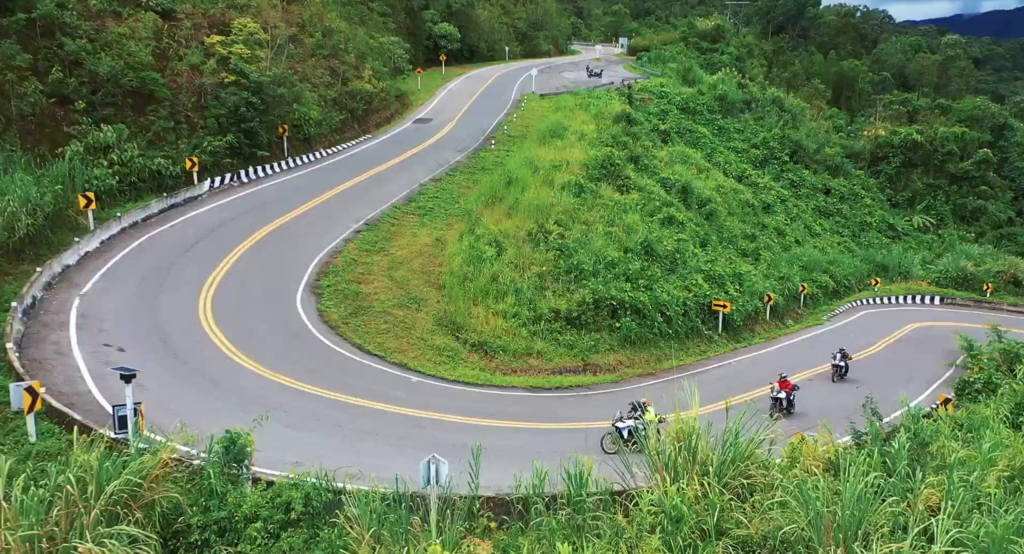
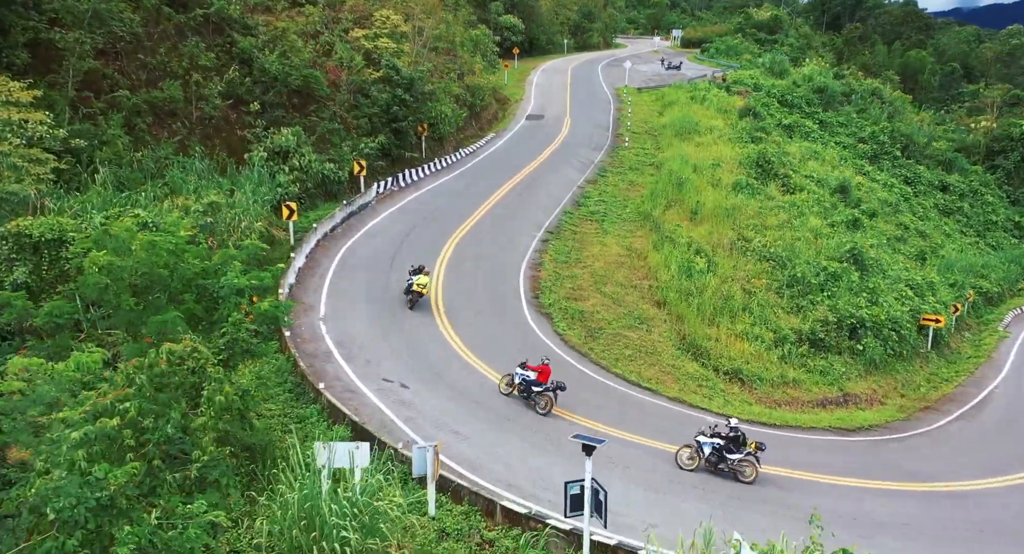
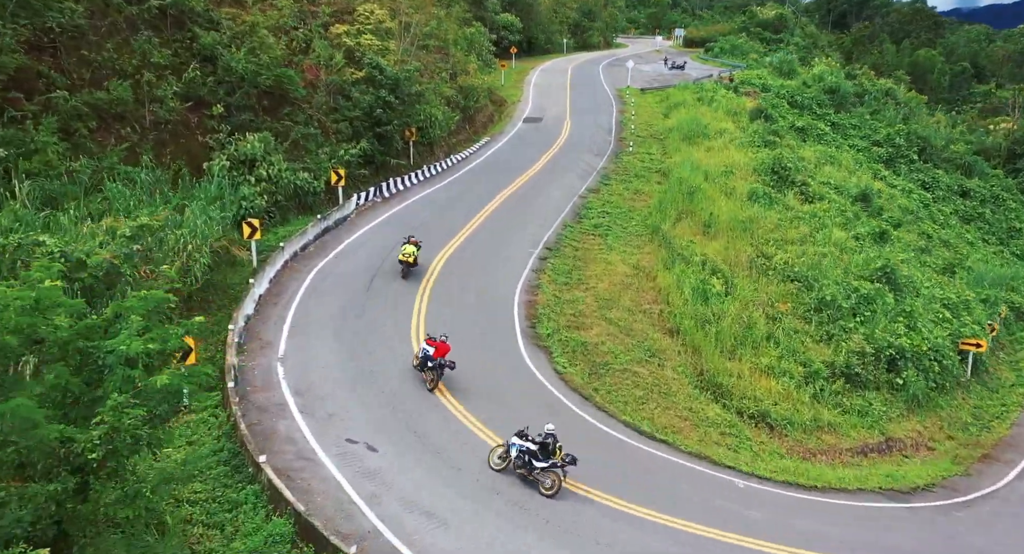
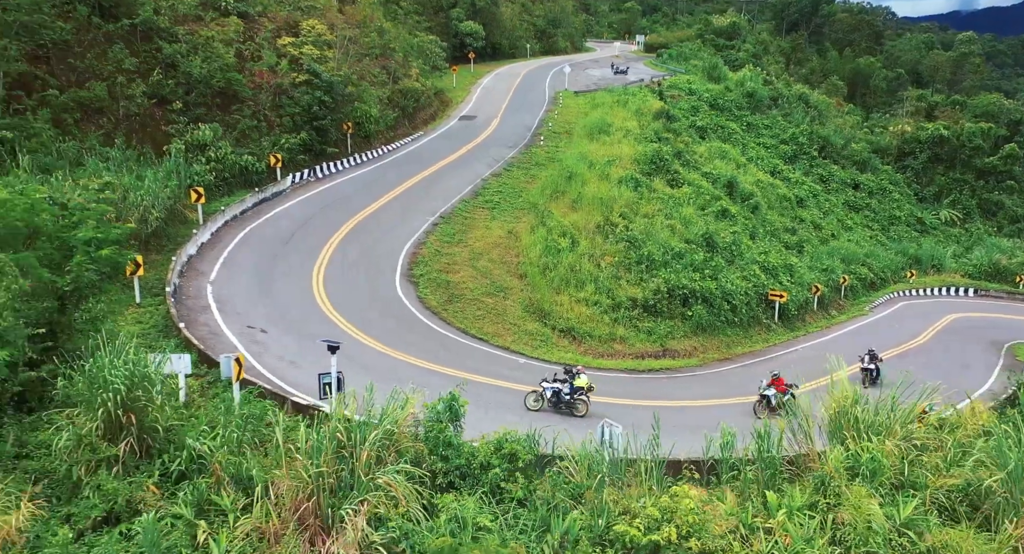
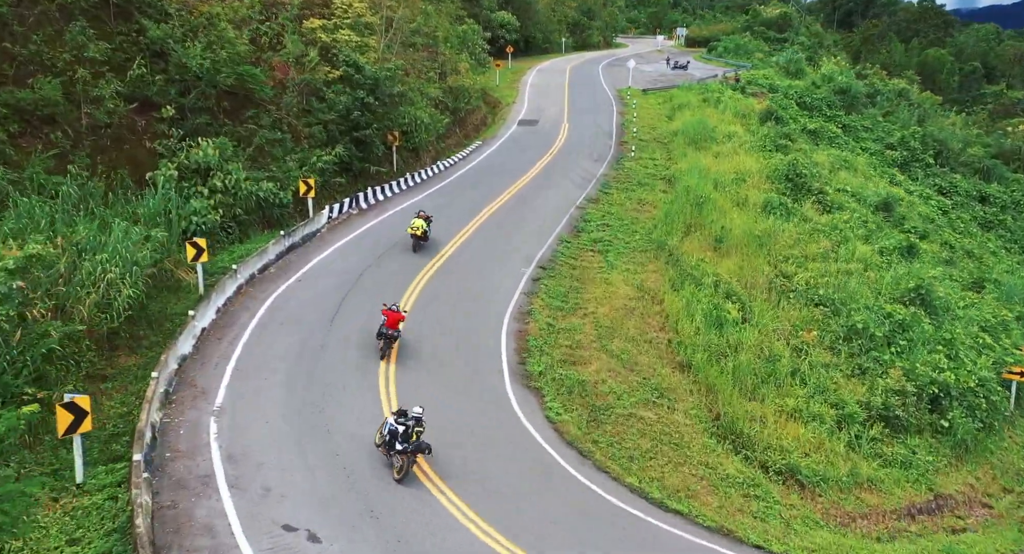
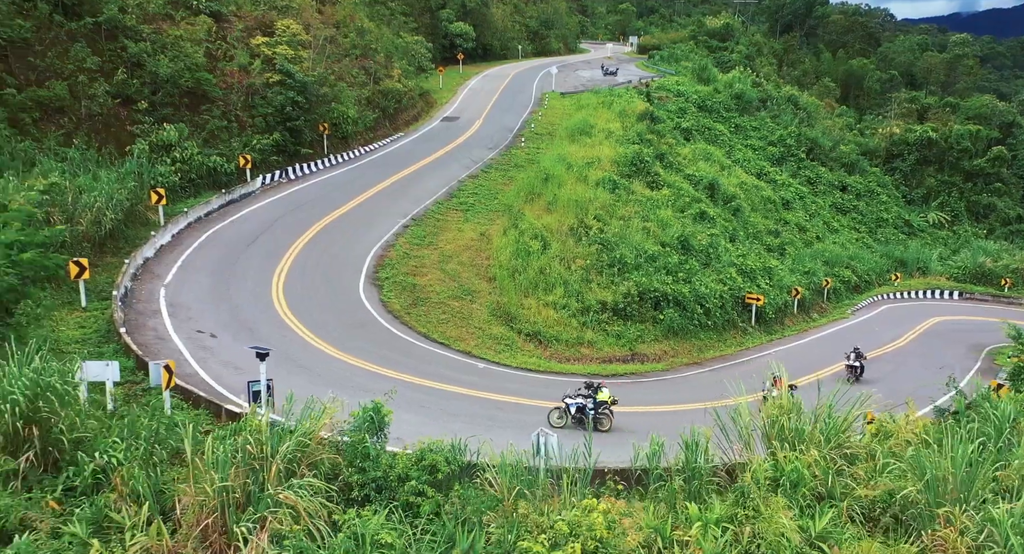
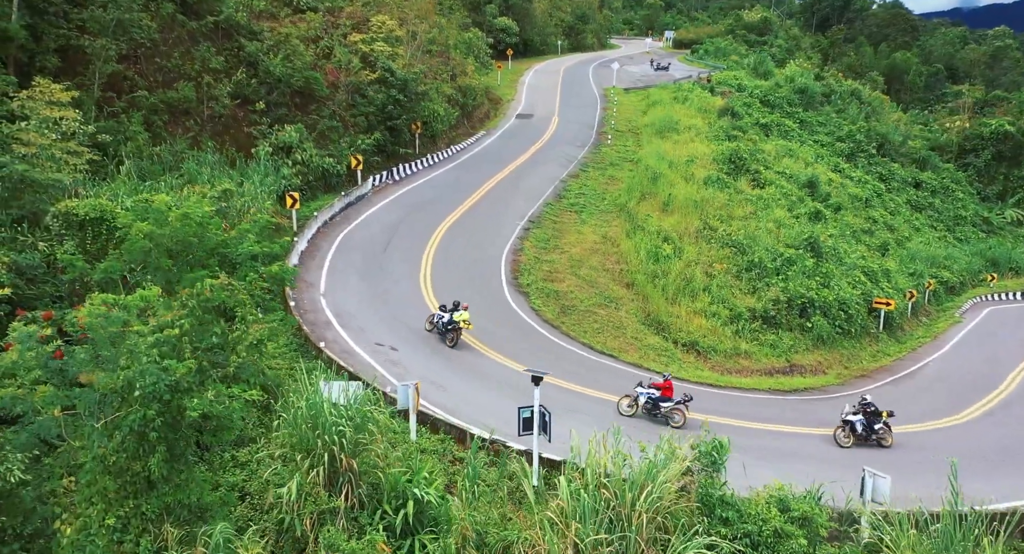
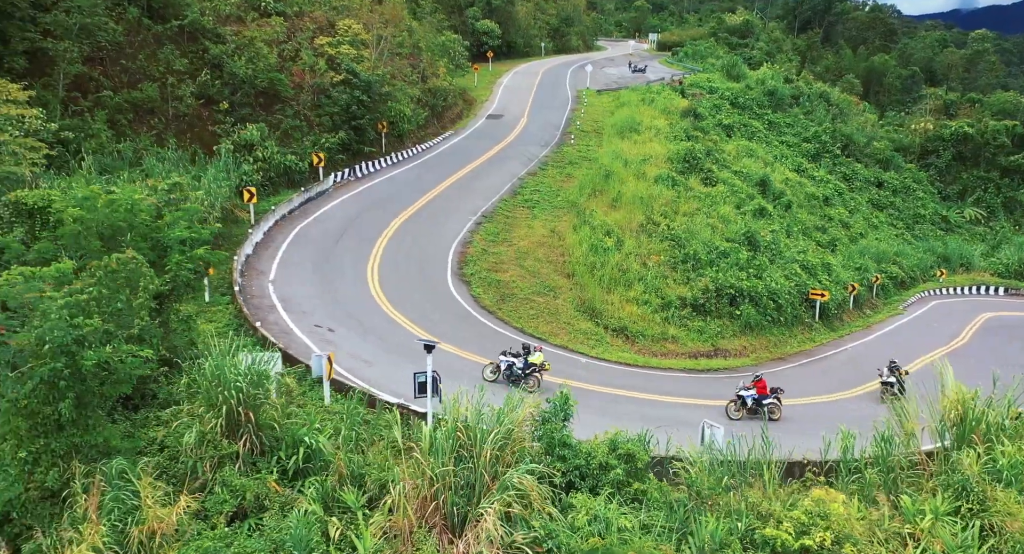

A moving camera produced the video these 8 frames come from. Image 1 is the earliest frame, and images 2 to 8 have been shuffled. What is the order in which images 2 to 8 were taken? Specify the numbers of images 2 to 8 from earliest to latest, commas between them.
6, 4, 8, 7, 2, 3, 5
